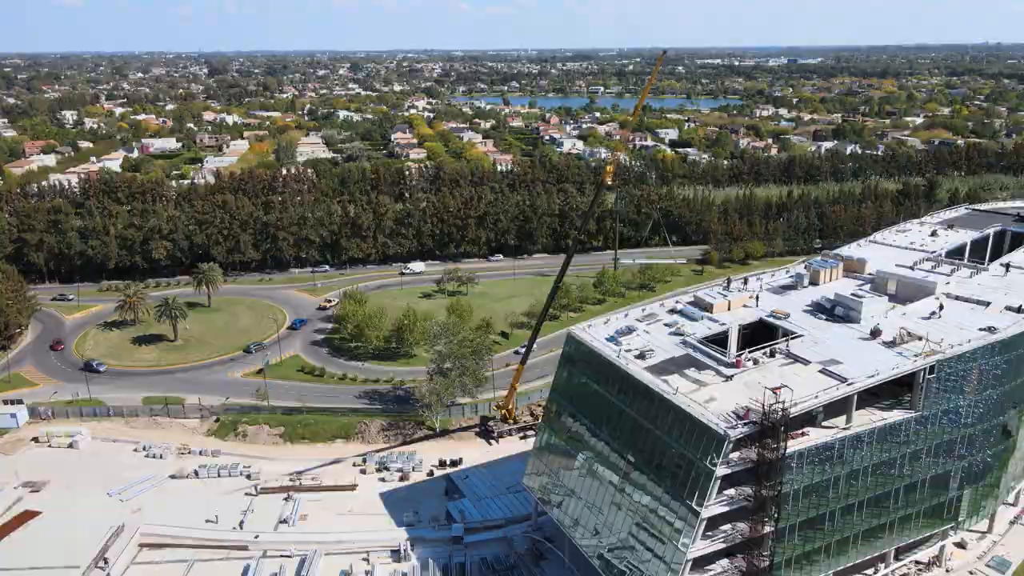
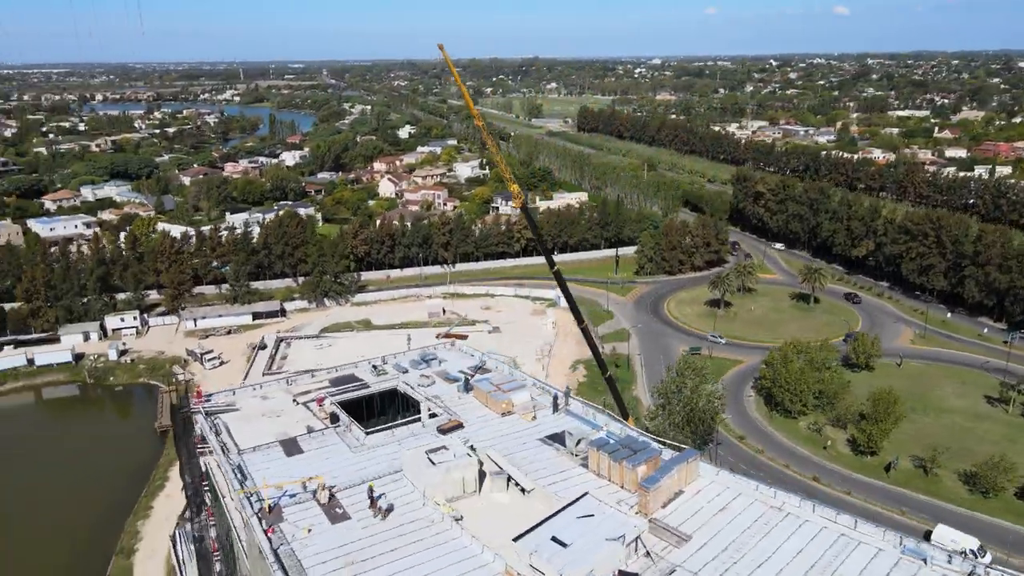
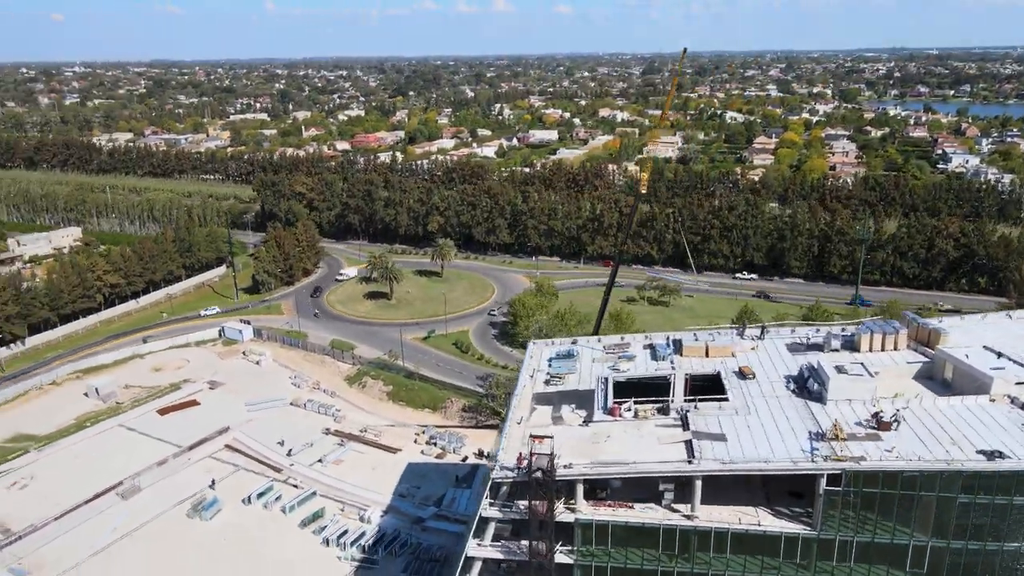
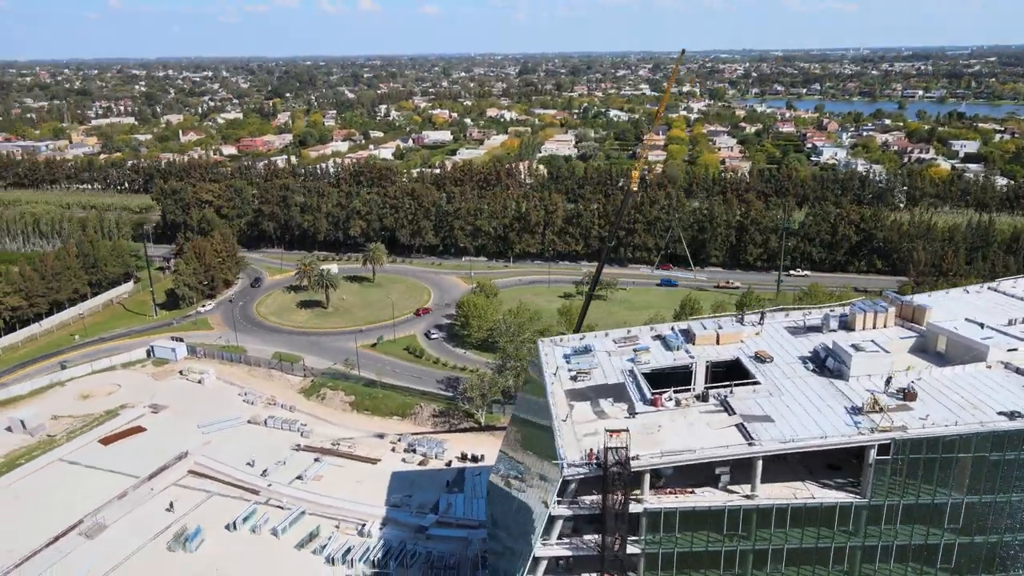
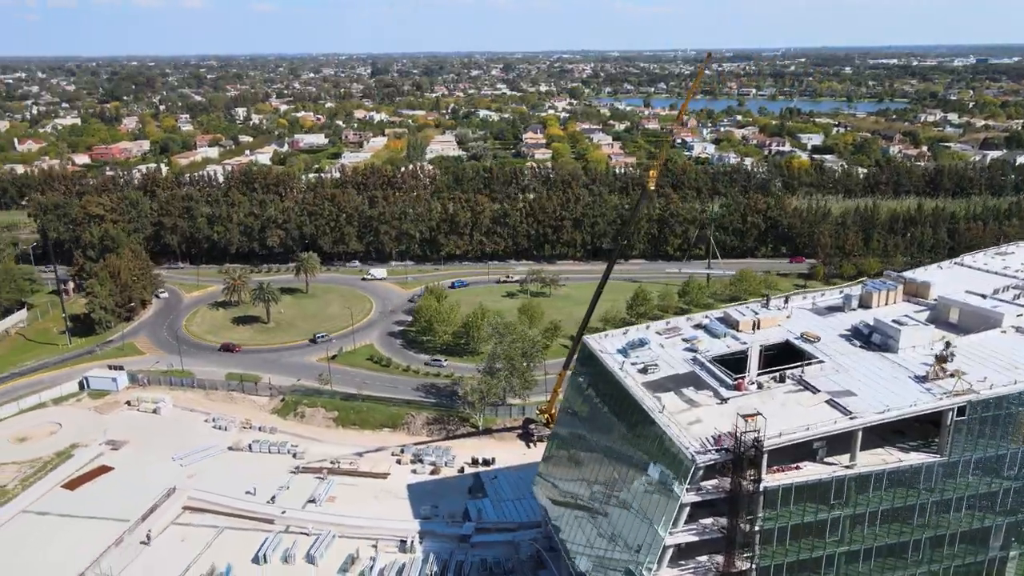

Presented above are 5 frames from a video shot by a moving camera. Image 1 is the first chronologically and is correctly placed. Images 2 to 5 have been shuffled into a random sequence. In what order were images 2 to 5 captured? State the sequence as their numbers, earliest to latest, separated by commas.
5, 4, 3, 2
